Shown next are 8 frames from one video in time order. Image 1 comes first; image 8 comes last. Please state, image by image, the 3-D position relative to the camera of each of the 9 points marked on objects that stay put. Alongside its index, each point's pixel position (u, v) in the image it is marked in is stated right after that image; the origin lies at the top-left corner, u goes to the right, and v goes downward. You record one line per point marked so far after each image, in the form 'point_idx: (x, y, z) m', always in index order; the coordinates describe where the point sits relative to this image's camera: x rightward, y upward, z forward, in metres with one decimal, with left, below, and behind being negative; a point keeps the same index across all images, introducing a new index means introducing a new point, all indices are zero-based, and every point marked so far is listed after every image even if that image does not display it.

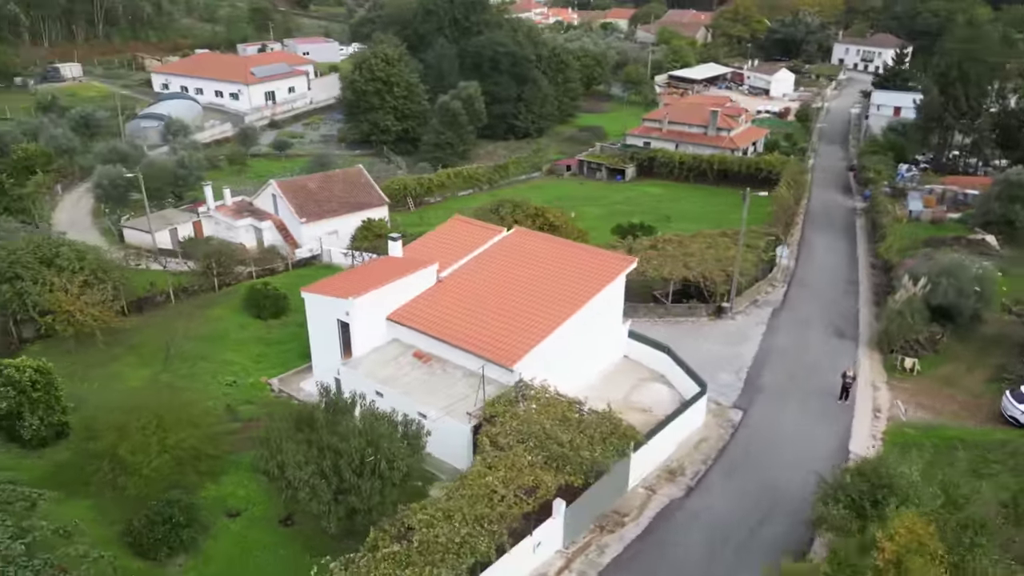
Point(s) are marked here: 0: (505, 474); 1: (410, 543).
0: (-0.2, -4.5, +17.4) m
1: (-2.2, -5.3, +15.2) m
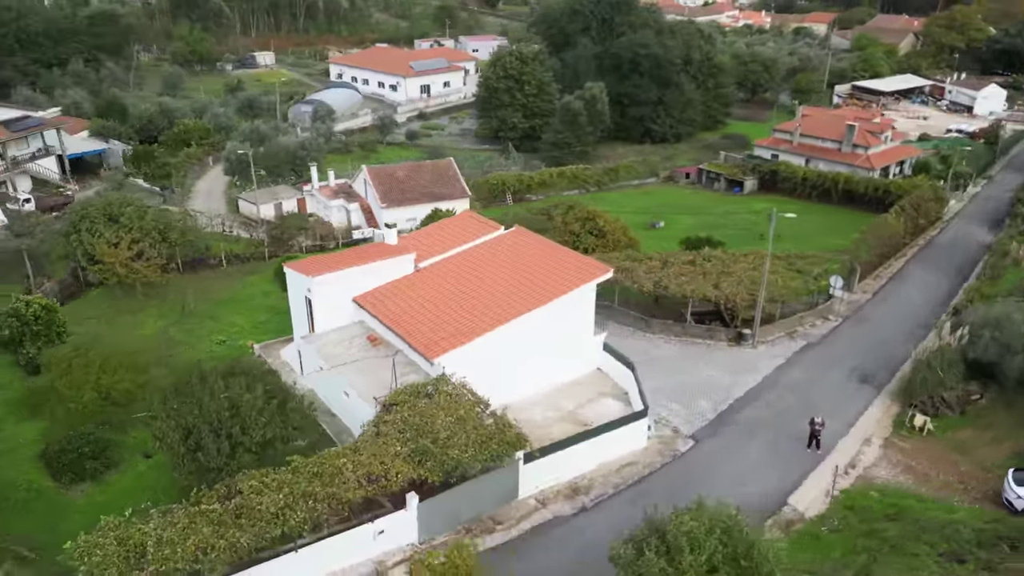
0: (-3.8, -4.2, +17.9) m
1: (-6.3, -4.7, +16.2) m
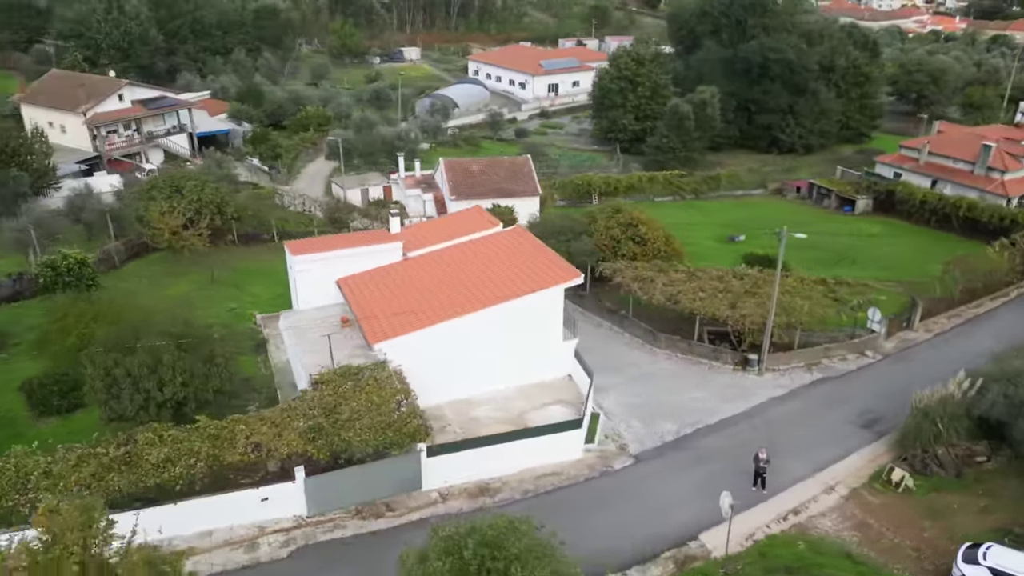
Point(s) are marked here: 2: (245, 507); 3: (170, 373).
0: (-6.6, -3.6, +19.0) m
1: (-9.5, -3.9, +17.8) m
2: (-6.7, -5.5, +18.4) m
3: (-9.4, -2.3, +19.7) m
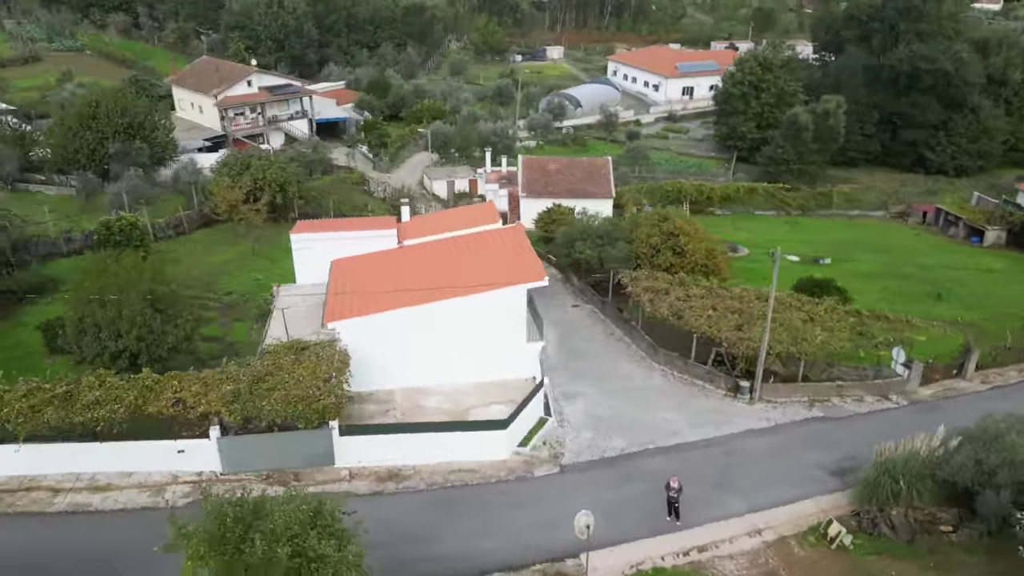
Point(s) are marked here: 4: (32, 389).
0: (-9.2, -2.7, +20.7) m
1: (-12.3, -2.7, +20.2) m
2: (-9.6, -4.6, +20.2) m
3: (-11.6, -1.2, +22.0) m
4: (-13.0, -2.7, +20.0) m
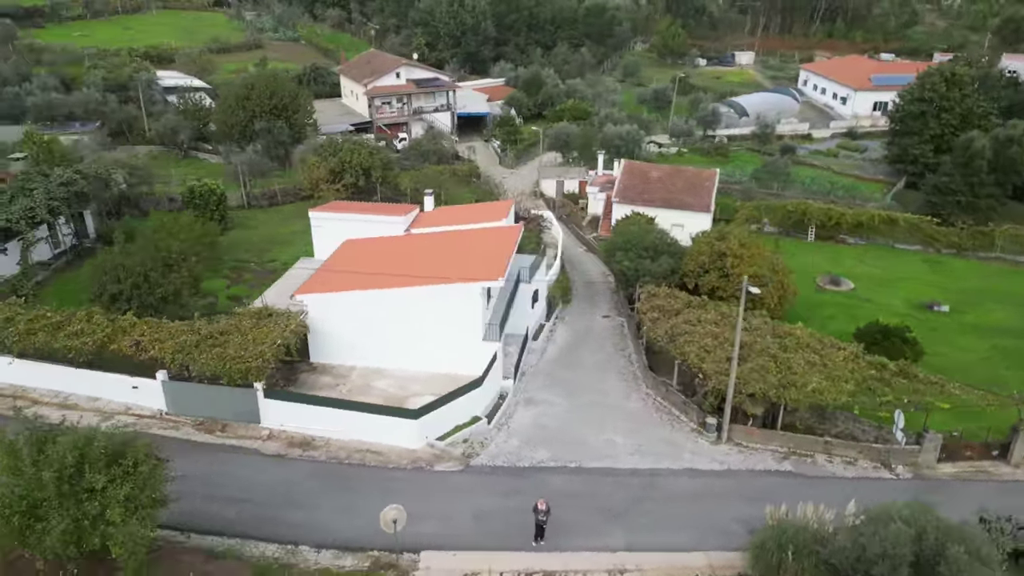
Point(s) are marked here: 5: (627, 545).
0: (-11.6, -1.4, +23.5) m
1: (-14.6, -1.0, +23.9) m
2: (-12.3, -3.2, +23.2) m
3: (-13.3, +0.5, +25.4) m
4: (-15.4, -0.9, +23.9) m
5: (+3.0, -6.7, +19.1) m
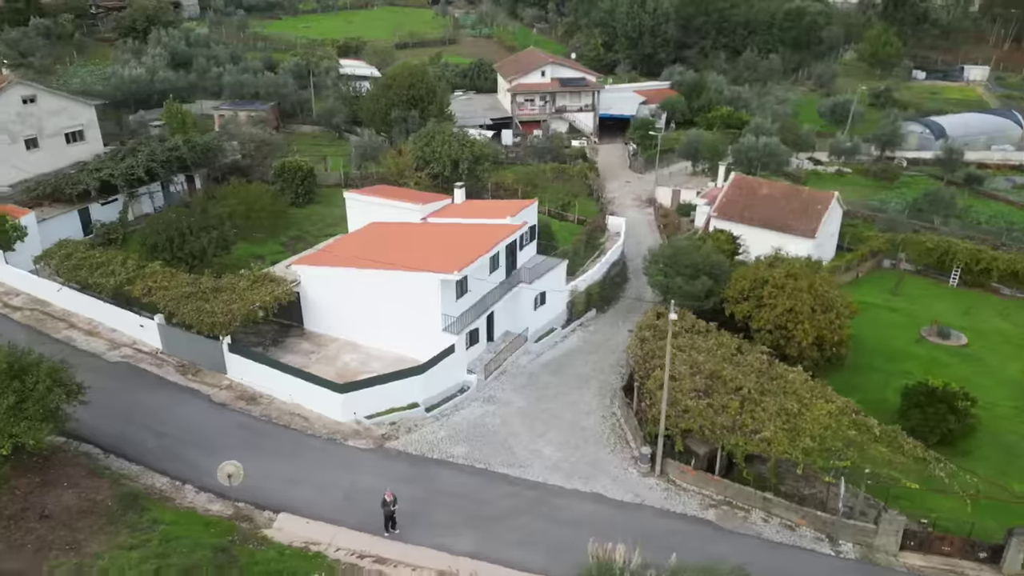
0: (-12.9, +0.3, +27.0) m
1: (-15.7, +1.1, +28.2) m
2: (-13.9, -1.4, +26.9) m
3: (-13.8, +2.3, +29.3) m
4: (-16.4, +1.3, +28.5) m
5: (-1.0, -6.8, +18.8) m
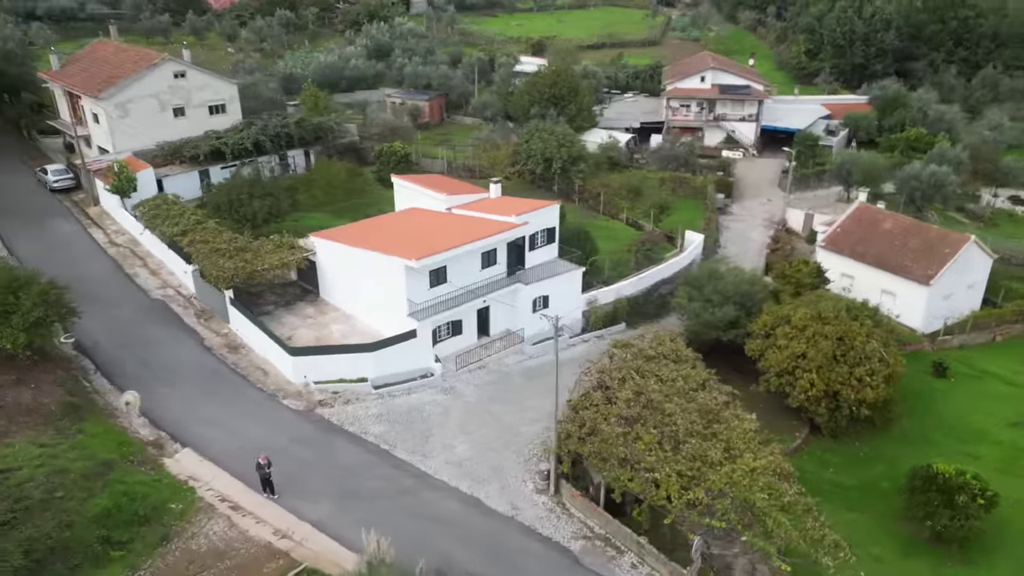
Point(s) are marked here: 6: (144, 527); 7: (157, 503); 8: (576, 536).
0: (-12.9, +2.2, +31.0) m
1: (-15.0, +3.3, +33.0) m
2: (-14.1, +0.7, +31.3) m
3: (-12.8, +4.3, +33.4) m
4: (-15.6, +3.6, +33.5) m
5: (-5.2, -6.2, +19.6) m
6: (-9.4, -6.1, +18.7) m
7: (-9.4, -5.7, +19.4) m
8: (+1.8, -6.8, +20.0) m
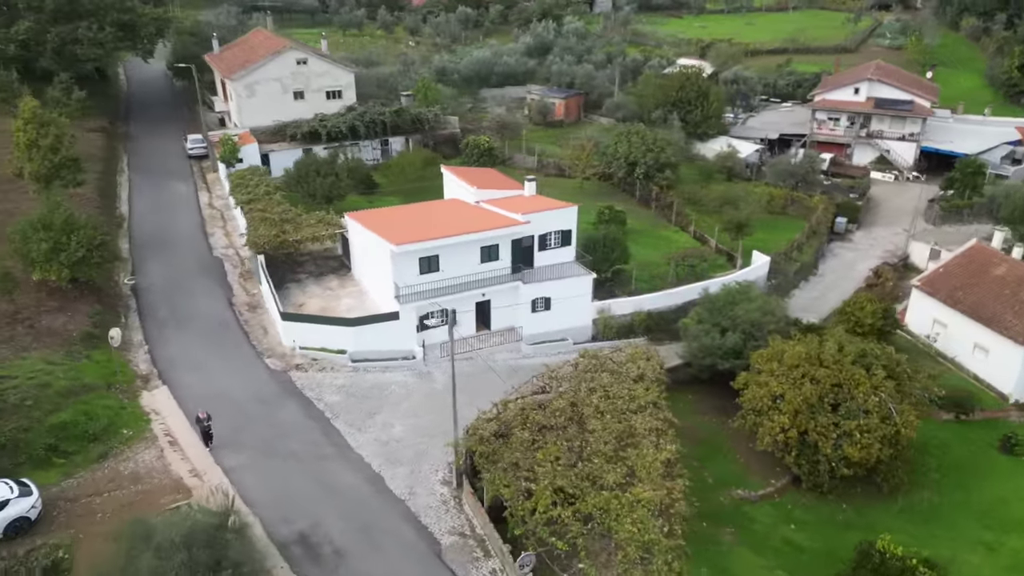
0: (-11.6, +3.8, +34.5) m
1: (-12.9, +5.2, +36.9) m
2: (-12.8, +2.5, +35.1) m
3: (-10.5, +5.8, +36.7) m
4: (-13.3, +5.5, +37.5) m
5: (-8.3, -5.3, +21.6) m
6: (-12.5, -4.6, +21.8) m
7: (-12.3, -4.2, +22.4) m
8: (-1.6, -6.7, +20.1) m
